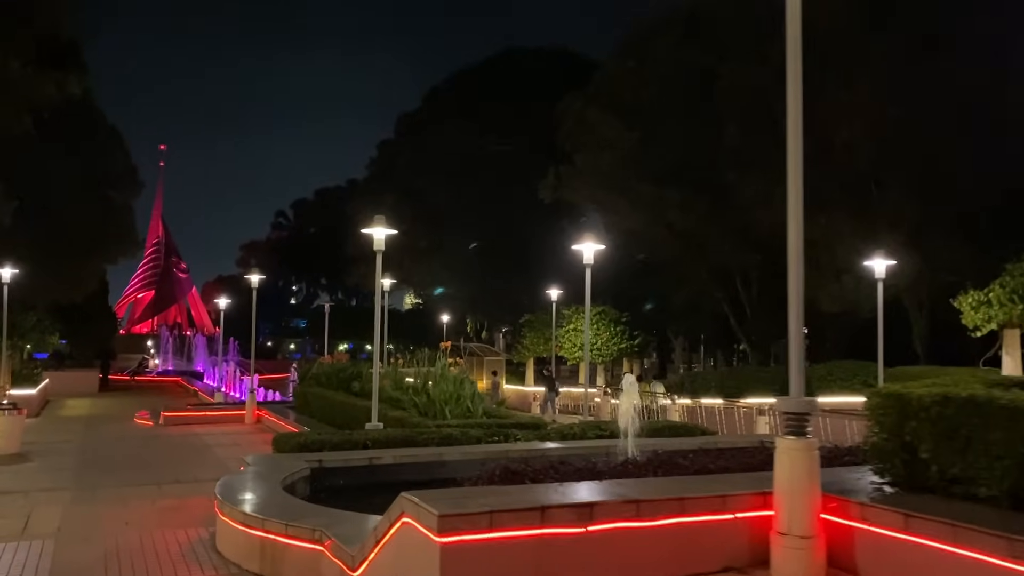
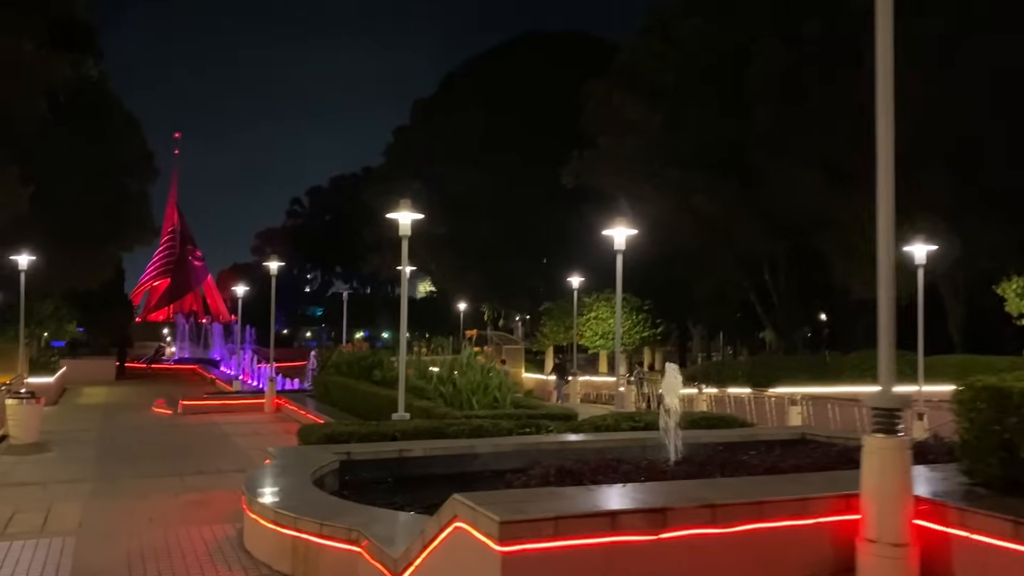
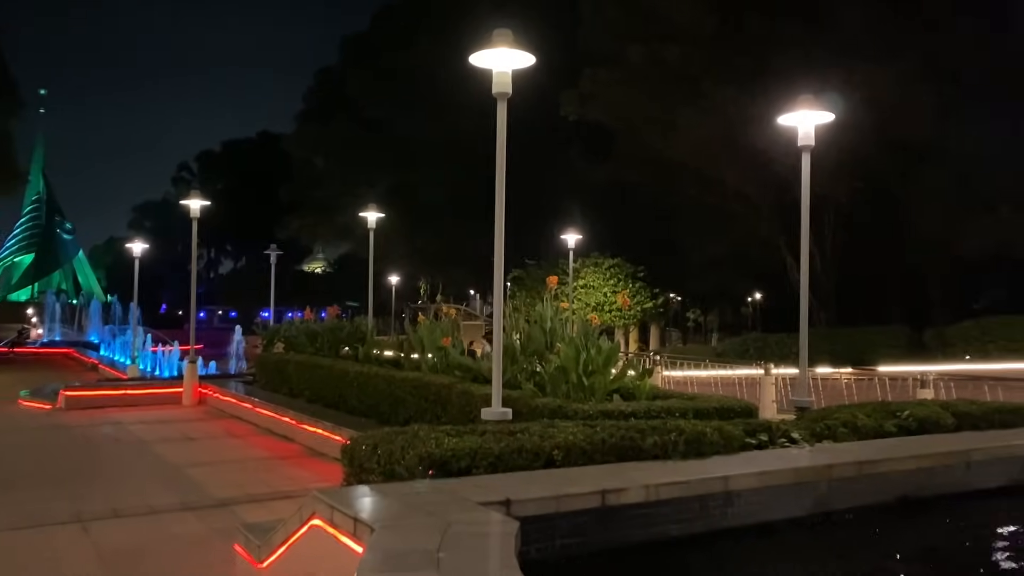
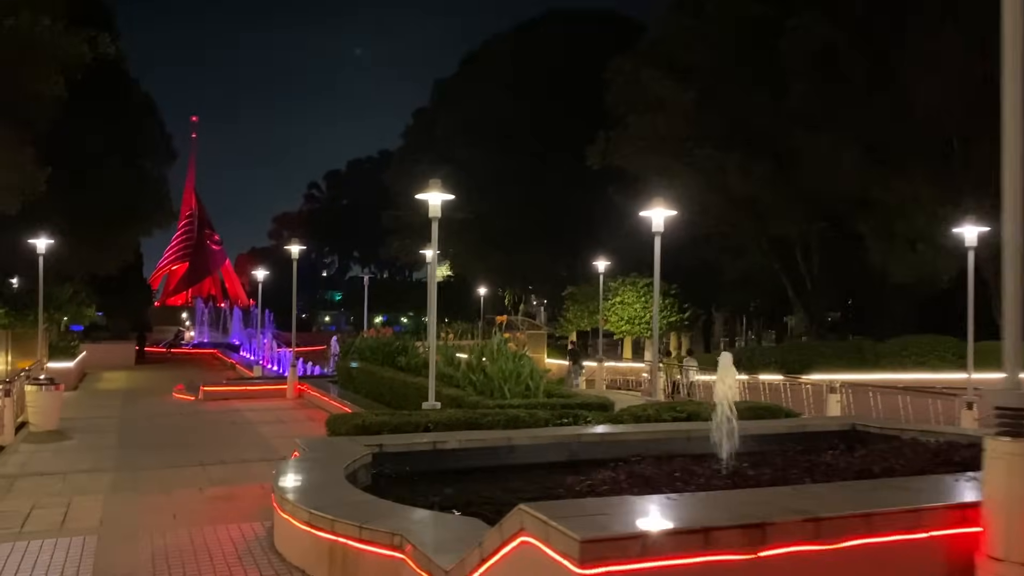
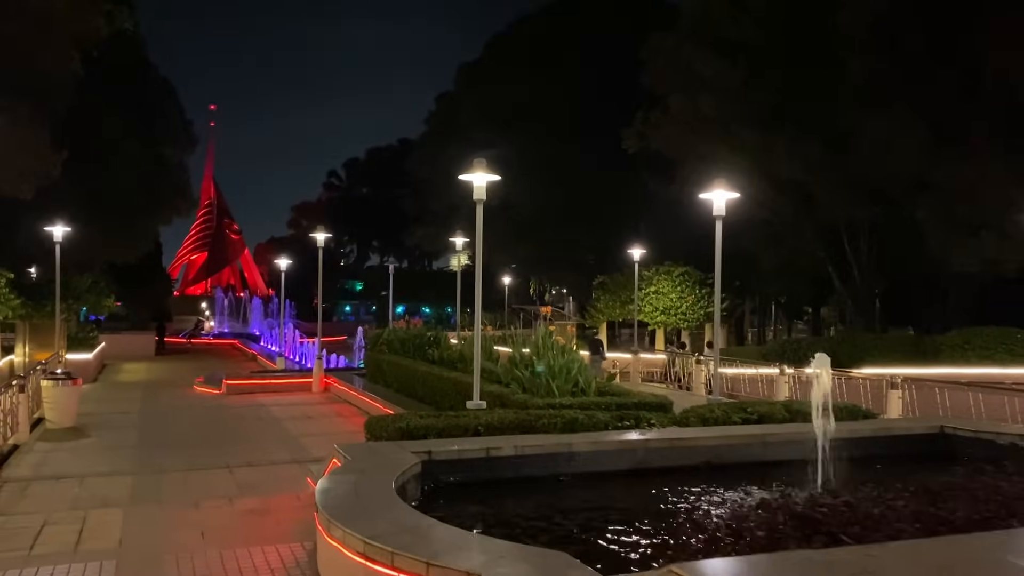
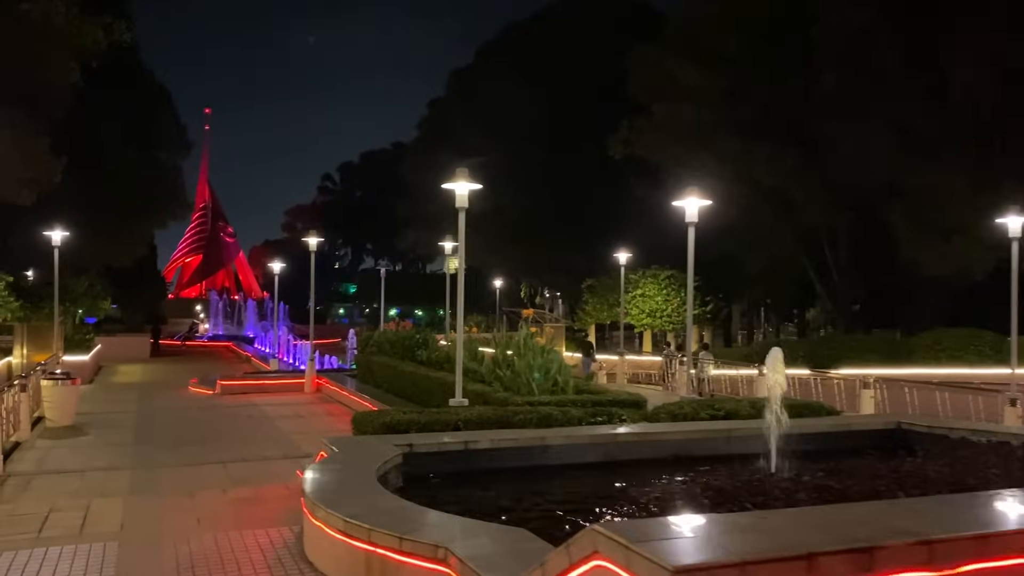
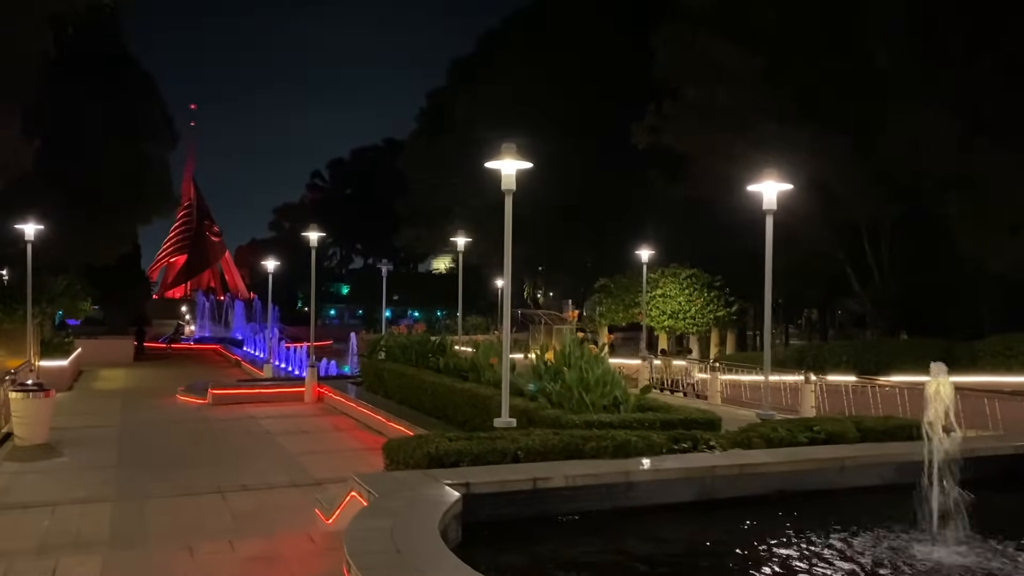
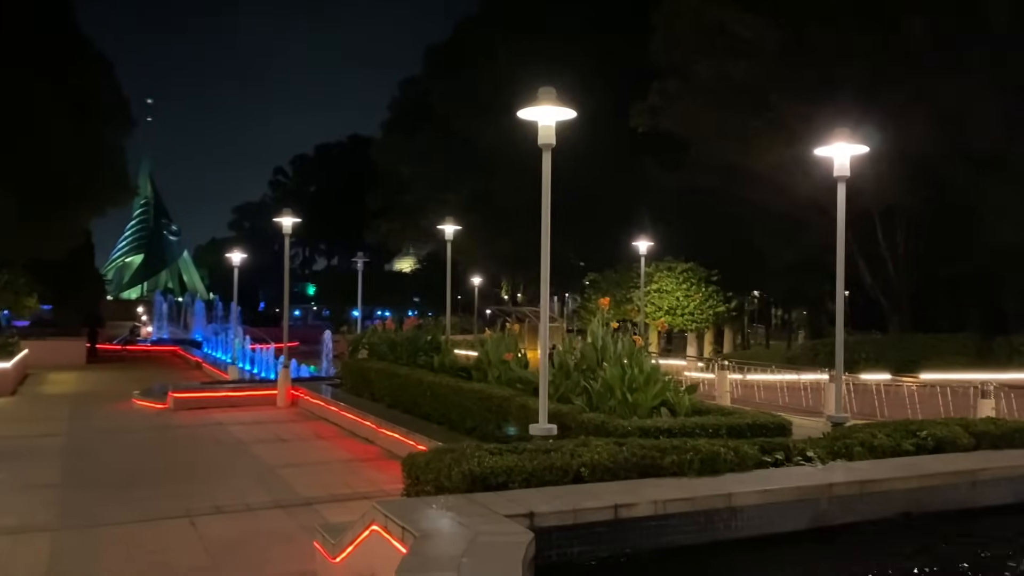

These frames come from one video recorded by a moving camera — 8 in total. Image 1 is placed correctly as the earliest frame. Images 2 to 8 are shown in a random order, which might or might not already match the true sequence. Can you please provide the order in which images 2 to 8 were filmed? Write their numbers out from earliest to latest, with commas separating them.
2, 4, 6, 5, 7, 8, 3
